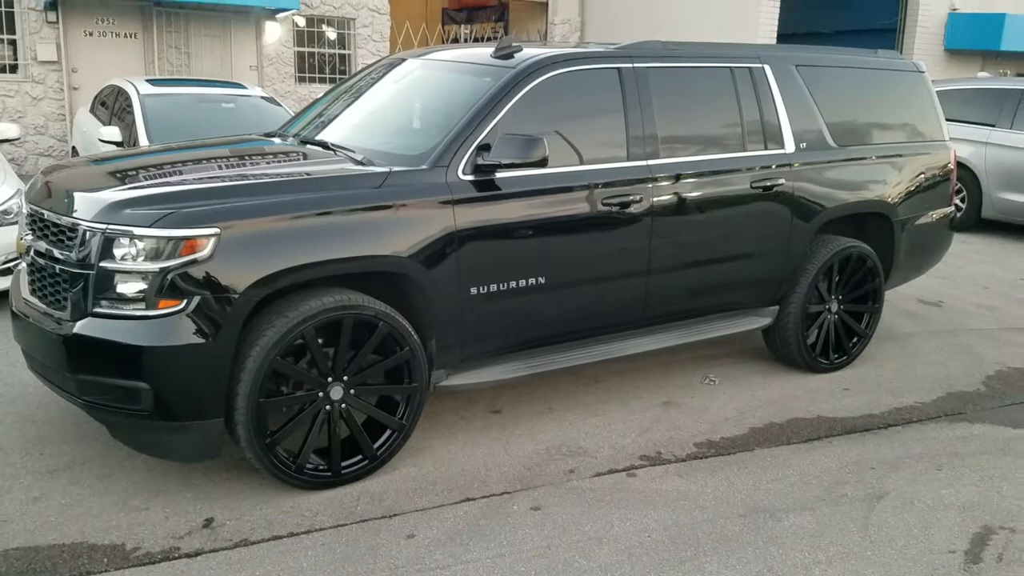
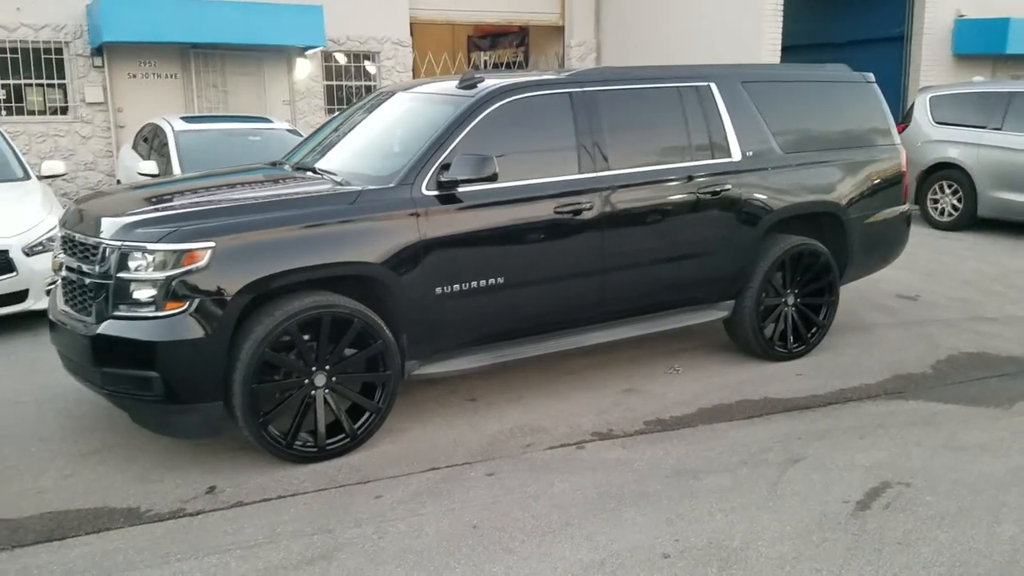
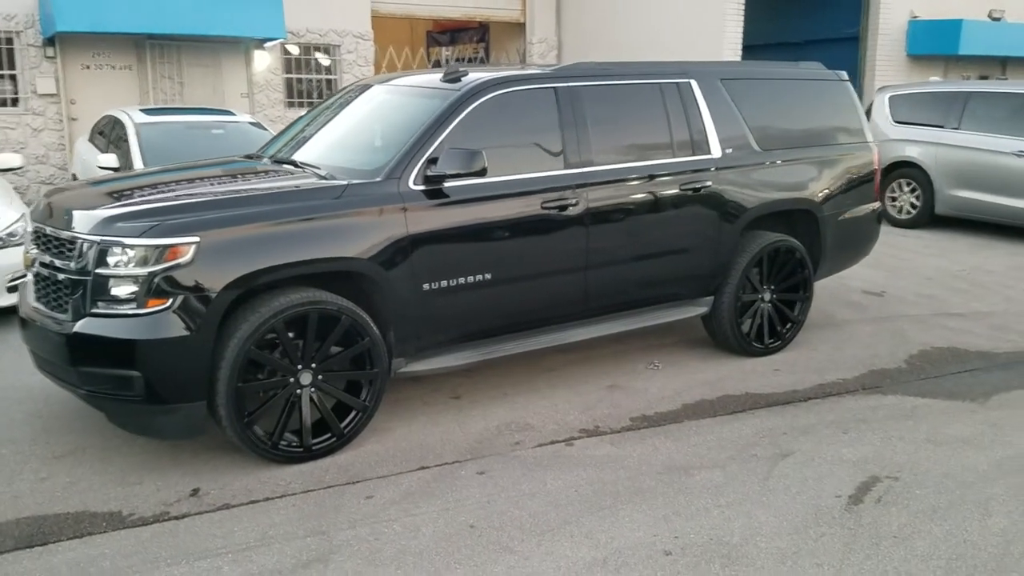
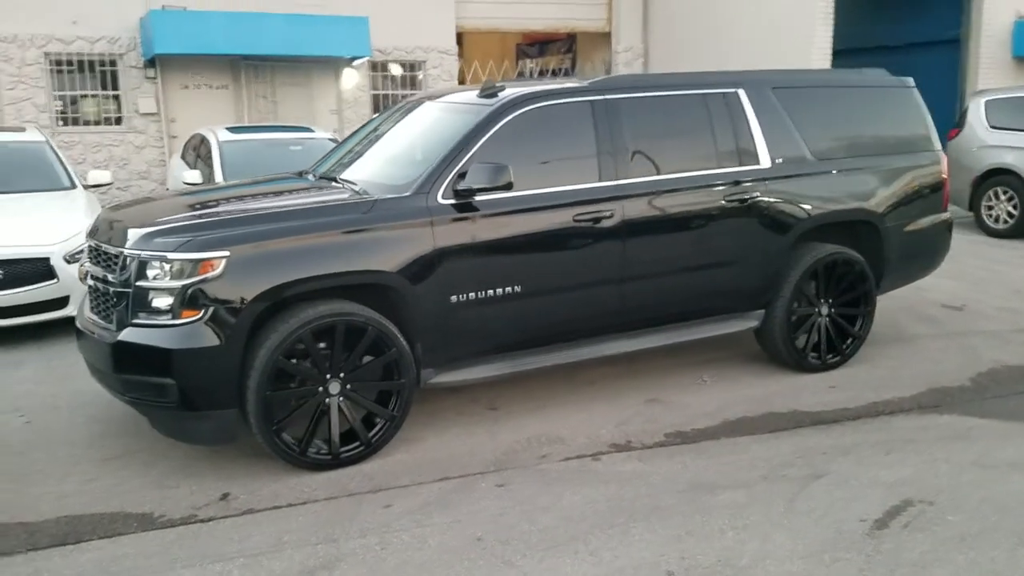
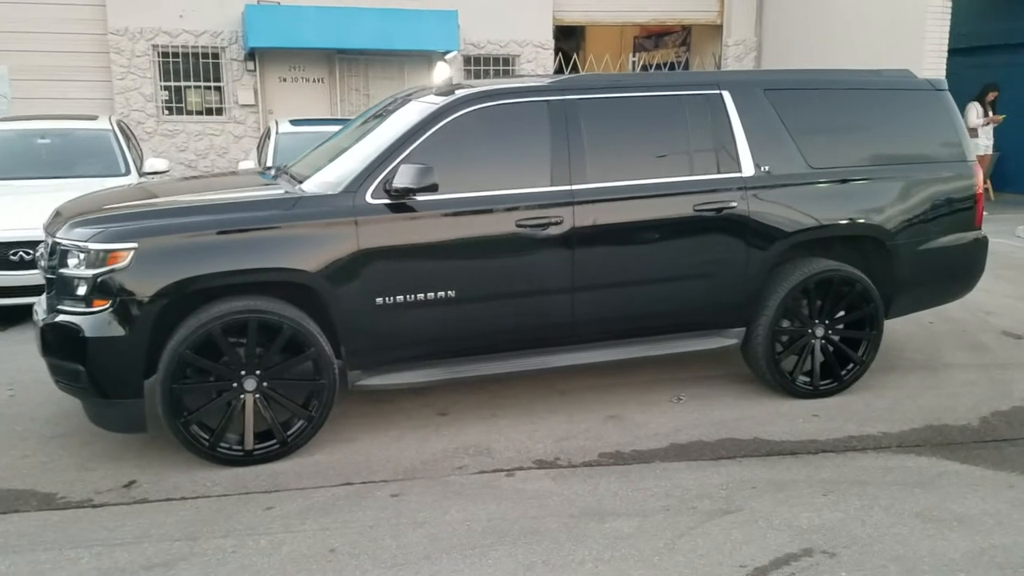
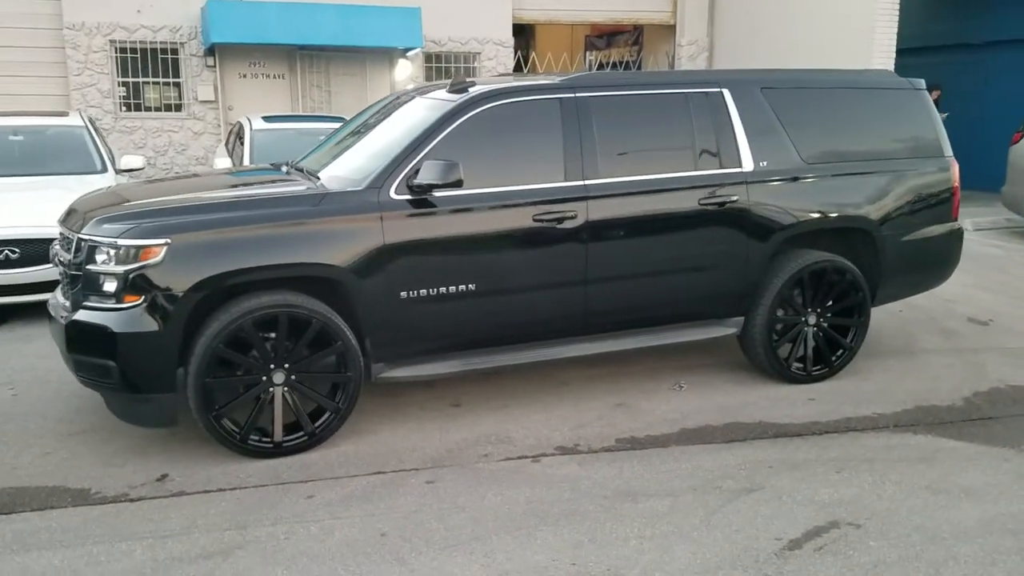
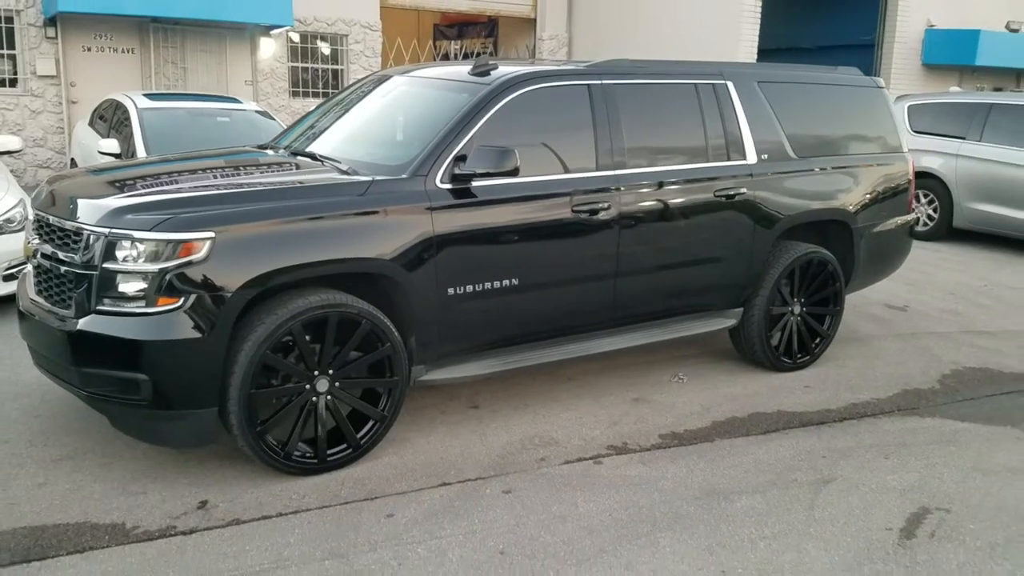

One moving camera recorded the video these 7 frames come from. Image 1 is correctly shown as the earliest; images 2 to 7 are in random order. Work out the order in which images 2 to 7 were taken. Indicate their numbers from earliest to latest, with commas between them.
7, 3, 2, 4, 6, 5
